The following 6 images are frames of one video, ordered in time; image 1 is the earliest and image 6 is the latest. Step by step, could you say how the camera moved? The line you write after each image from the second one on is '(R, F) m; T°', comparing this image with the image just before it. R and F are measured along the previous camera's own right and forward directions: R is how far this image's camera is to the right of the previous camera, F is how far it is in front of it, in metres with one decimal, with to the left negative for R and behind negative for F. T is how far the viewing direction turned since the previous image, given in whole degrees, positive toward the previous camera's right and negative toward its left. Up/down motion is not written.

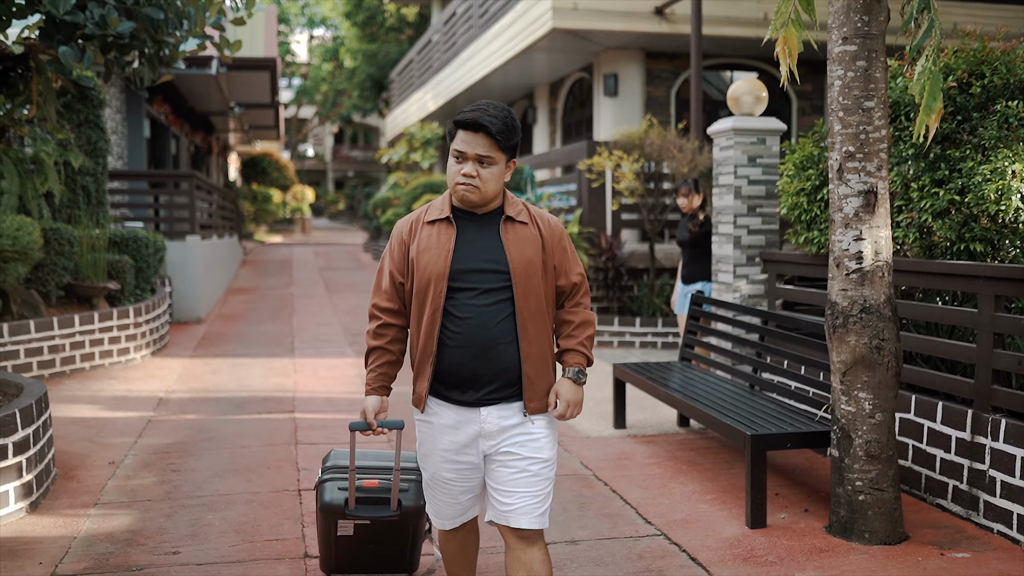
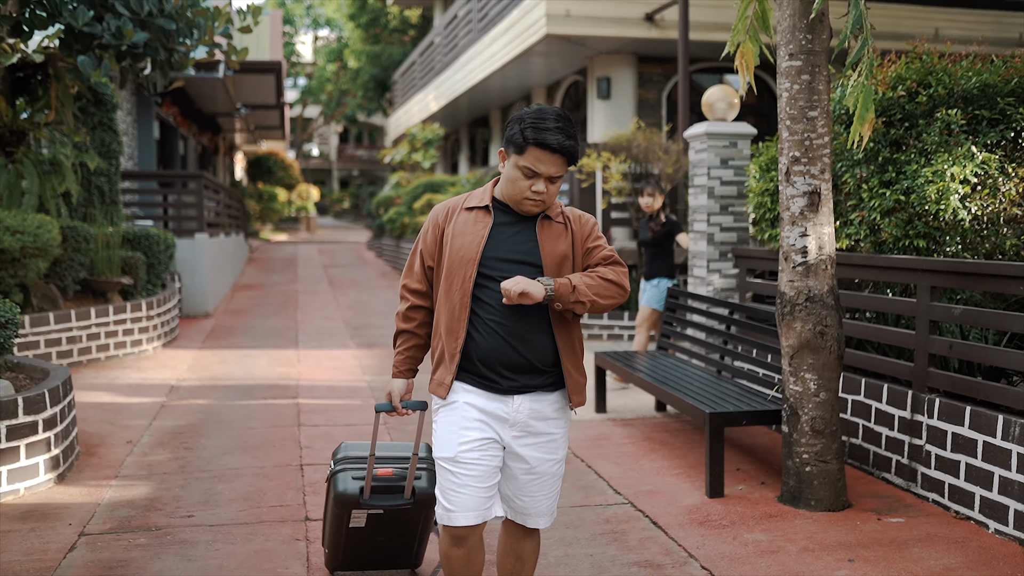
(+0.1, -0.5) m; 0°
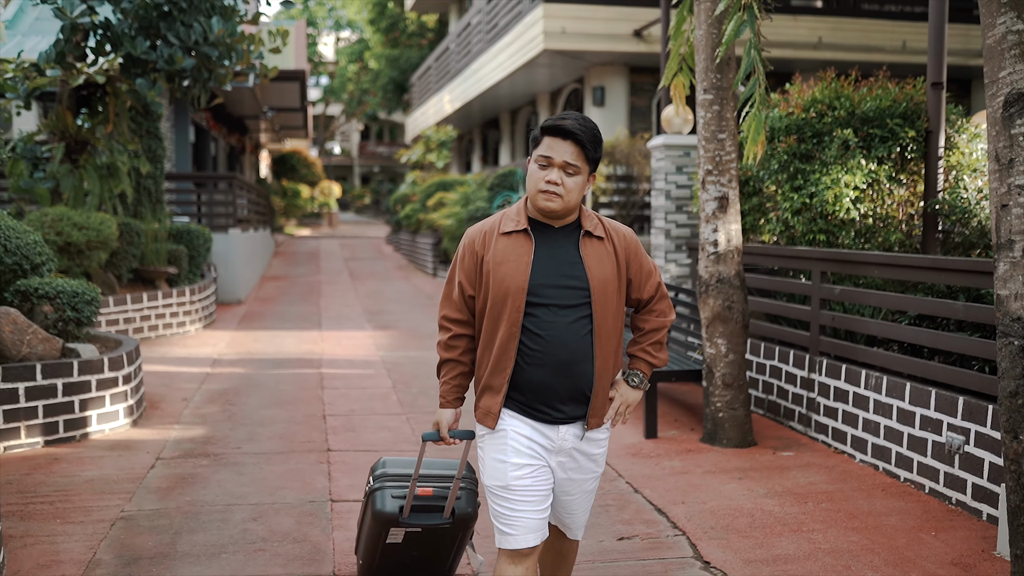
(+0.3, -1.3) m; -1°
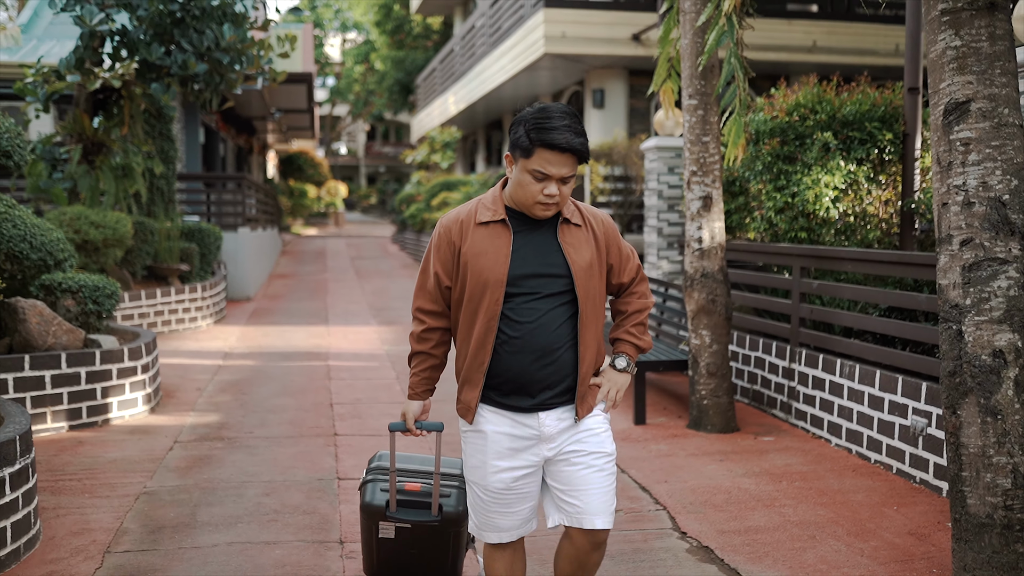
(+0.1, -0.4) m; 0°
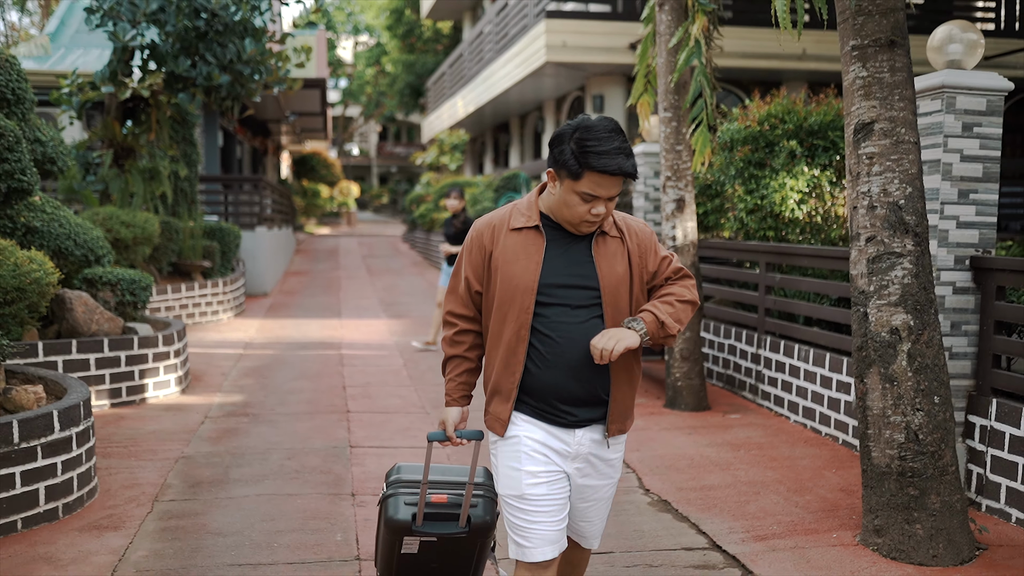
(+0.1, -0.7) m; -1°
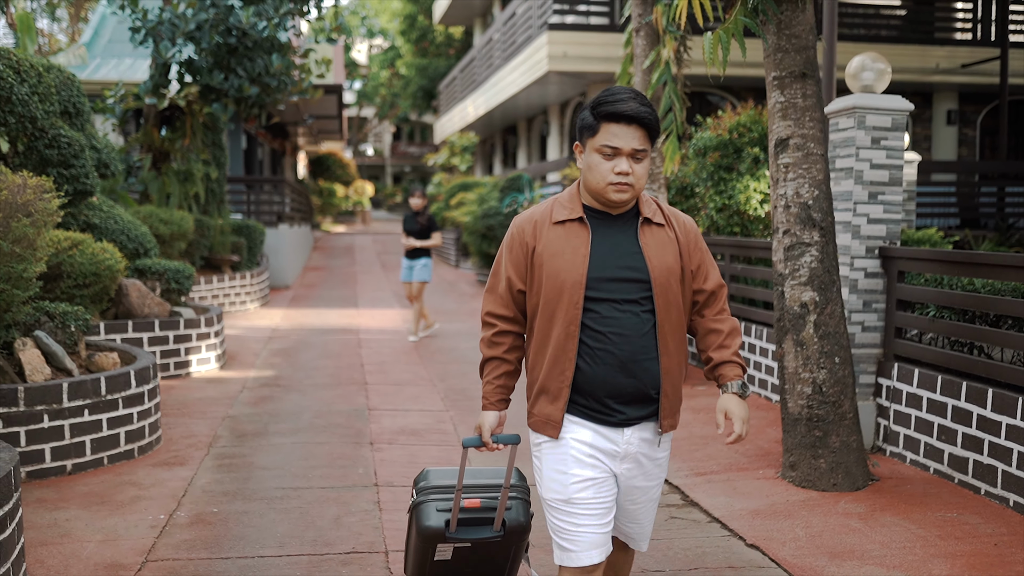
(+0.1, -1.1) m; -1°
